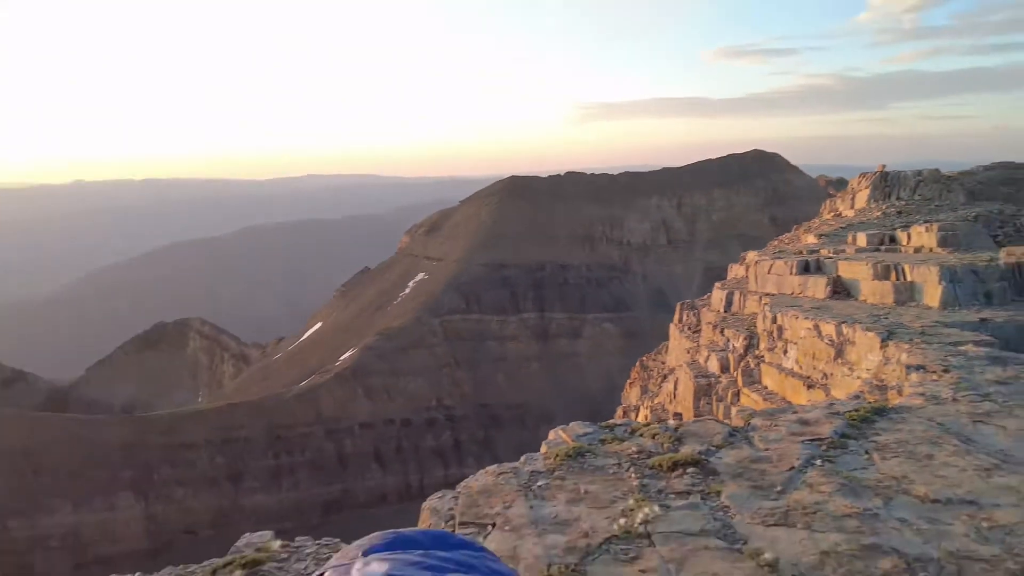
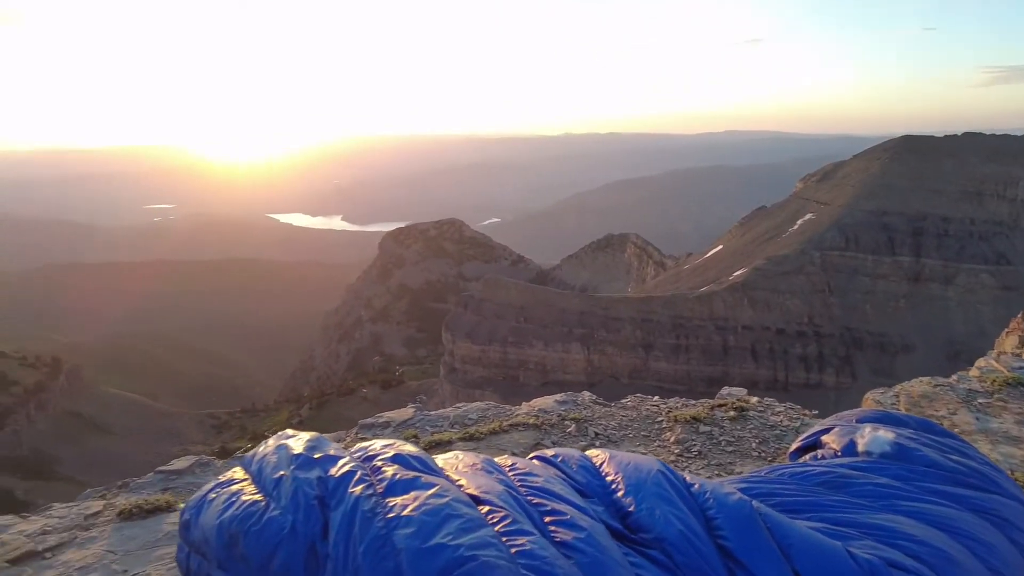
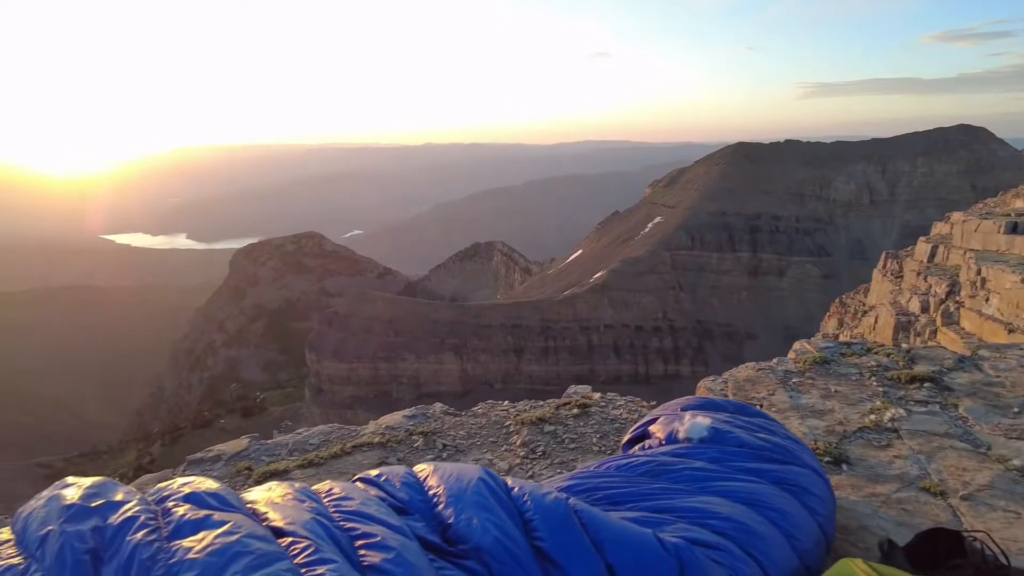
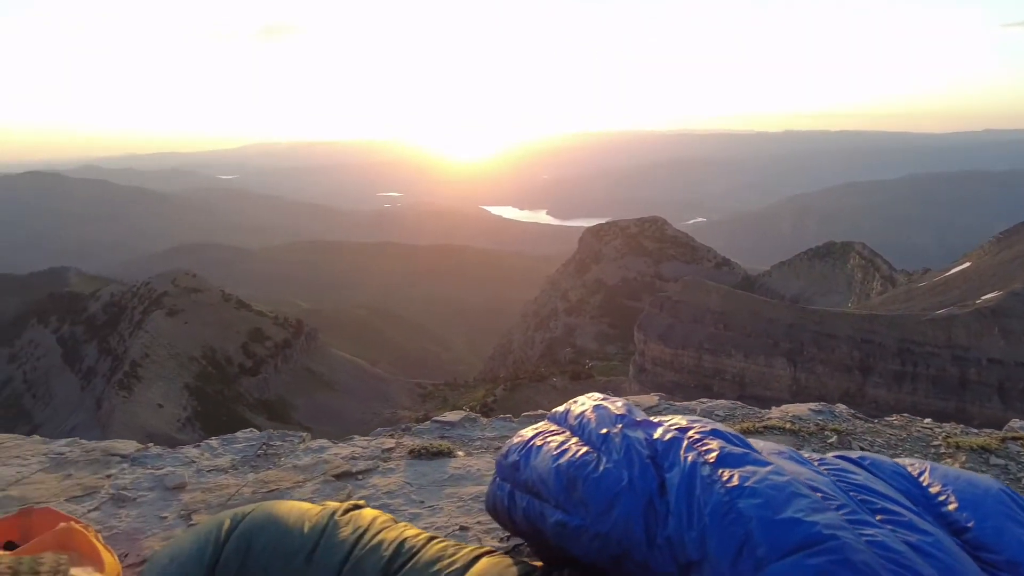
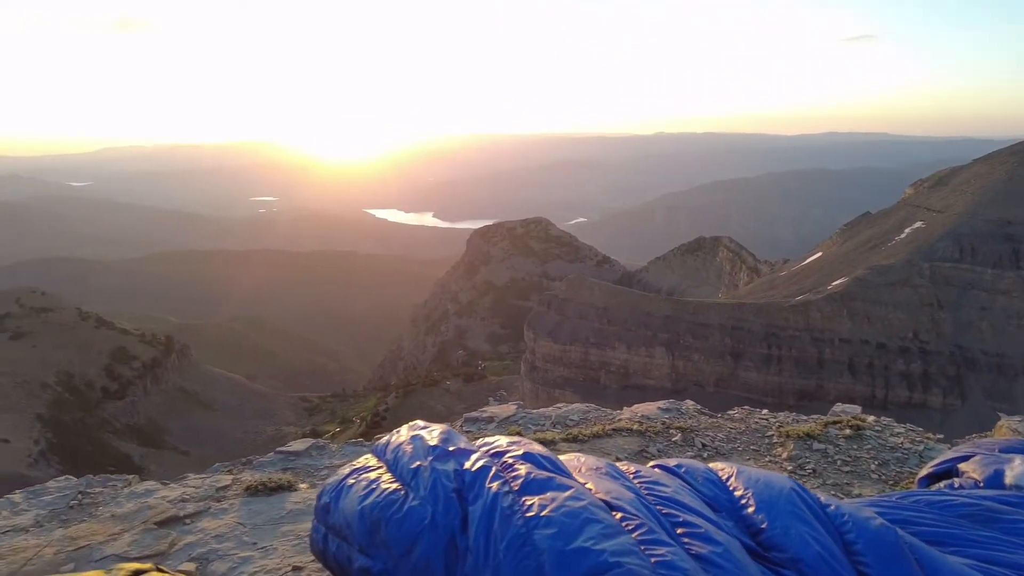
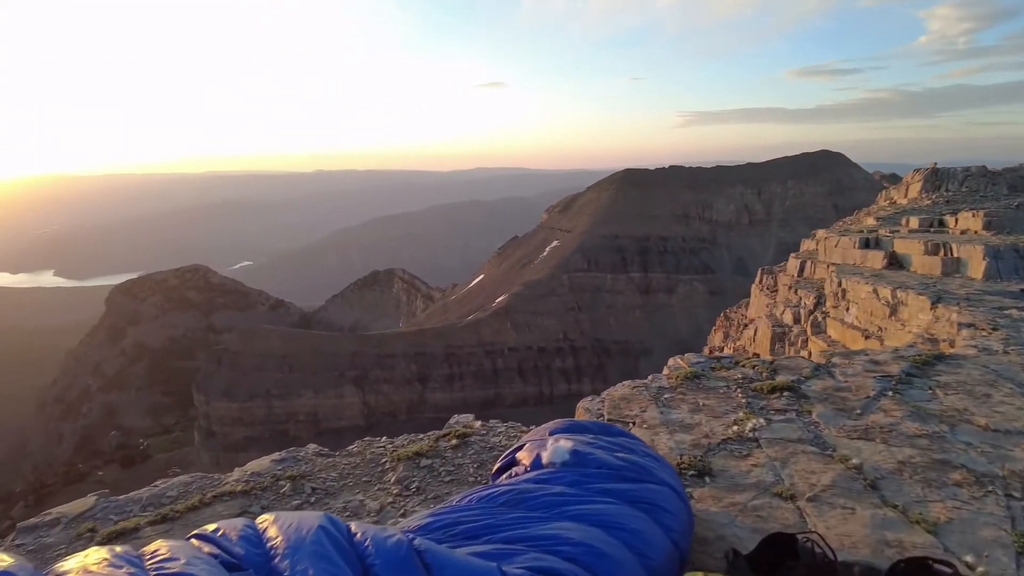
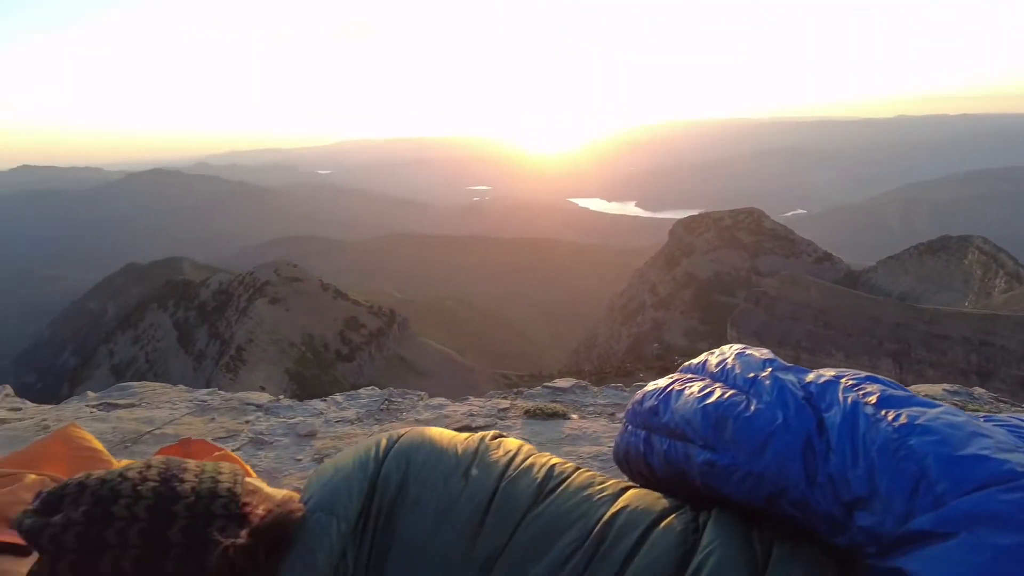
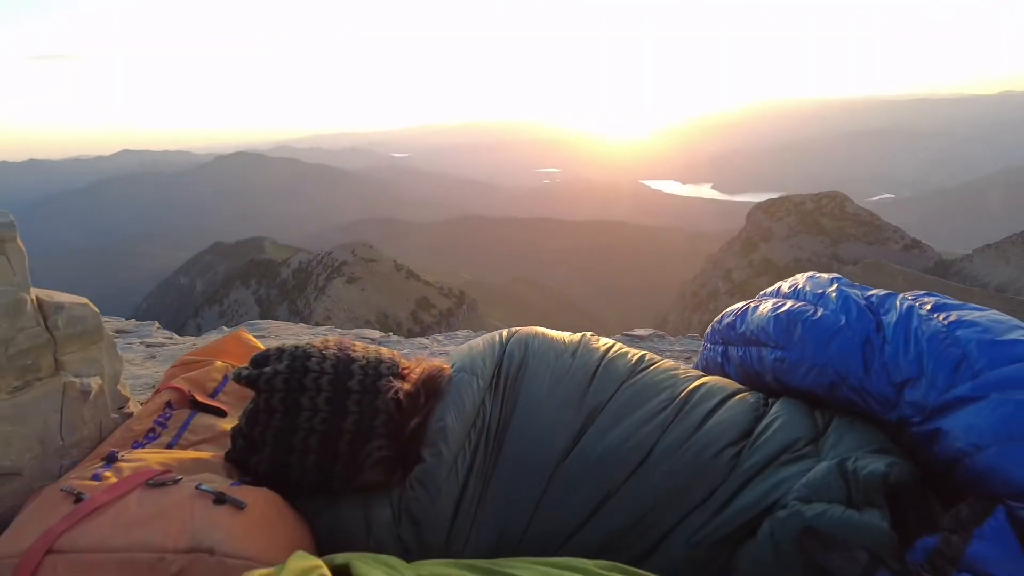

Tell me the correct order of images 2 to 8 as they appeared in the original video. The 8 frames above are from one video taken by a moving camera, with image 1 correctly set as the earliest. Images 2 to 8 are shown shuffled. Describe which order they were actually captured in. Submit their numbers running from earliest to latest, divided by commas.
6, 3, 2, 5, 4, 7, 8
